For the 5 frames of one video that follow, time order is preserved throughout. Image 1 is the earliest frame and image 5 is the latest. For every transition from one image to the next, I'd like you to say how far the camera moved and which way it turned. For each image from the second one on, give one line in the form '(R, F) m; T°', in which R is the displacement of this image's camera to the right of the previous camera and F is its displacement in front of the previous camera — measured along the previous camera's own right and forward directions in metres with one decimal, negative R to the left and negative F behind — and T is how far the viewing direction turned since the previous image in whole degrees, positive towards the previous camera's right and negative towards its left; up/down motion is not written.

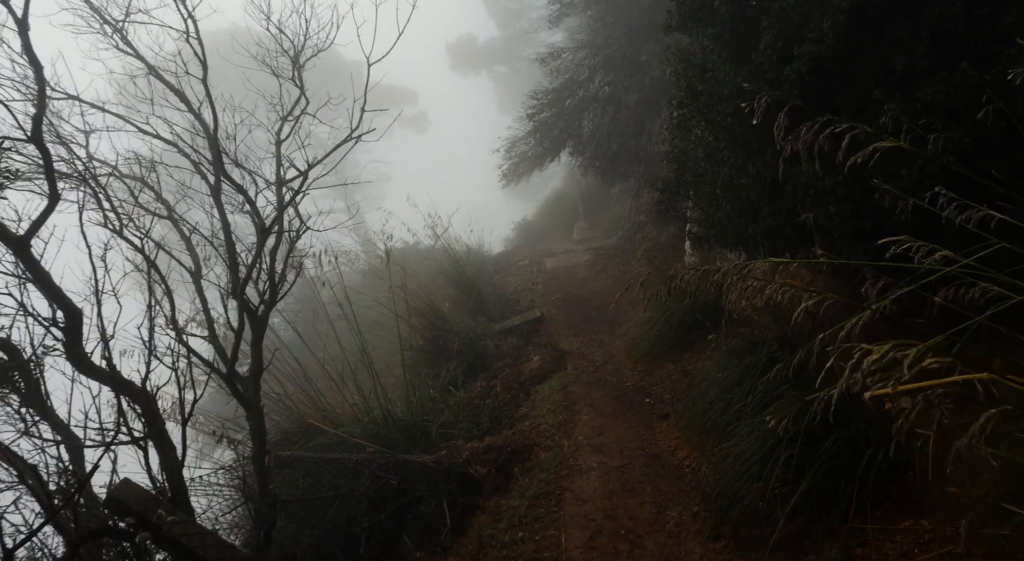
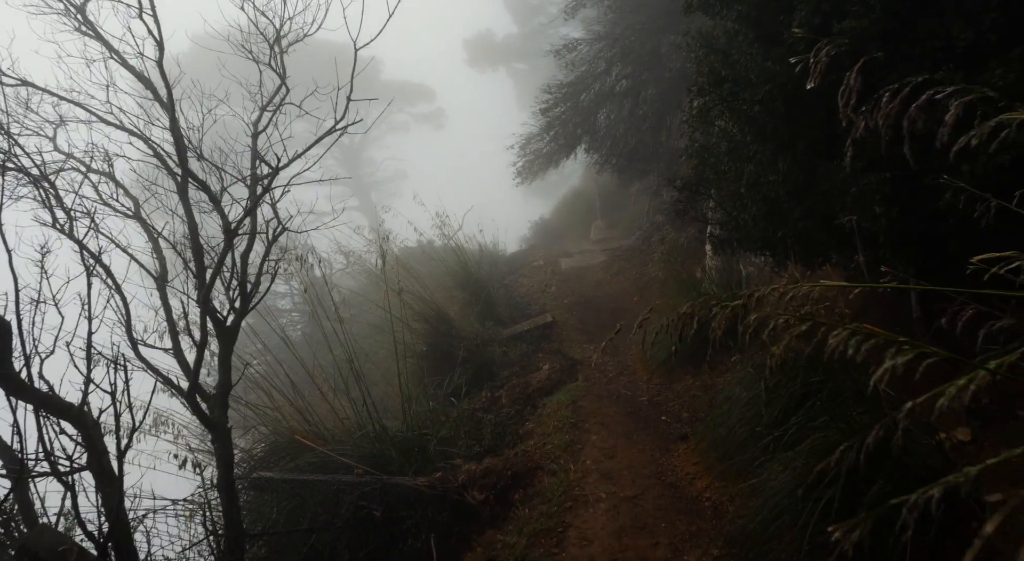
(+0.1, +0.5) m; -2°
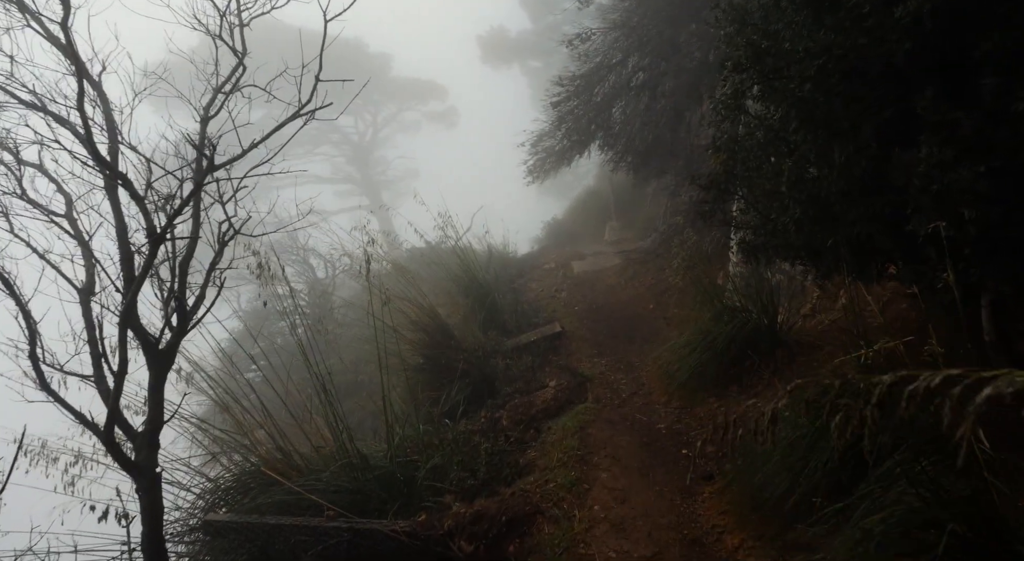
(+0.1, +0.7) m; -1°
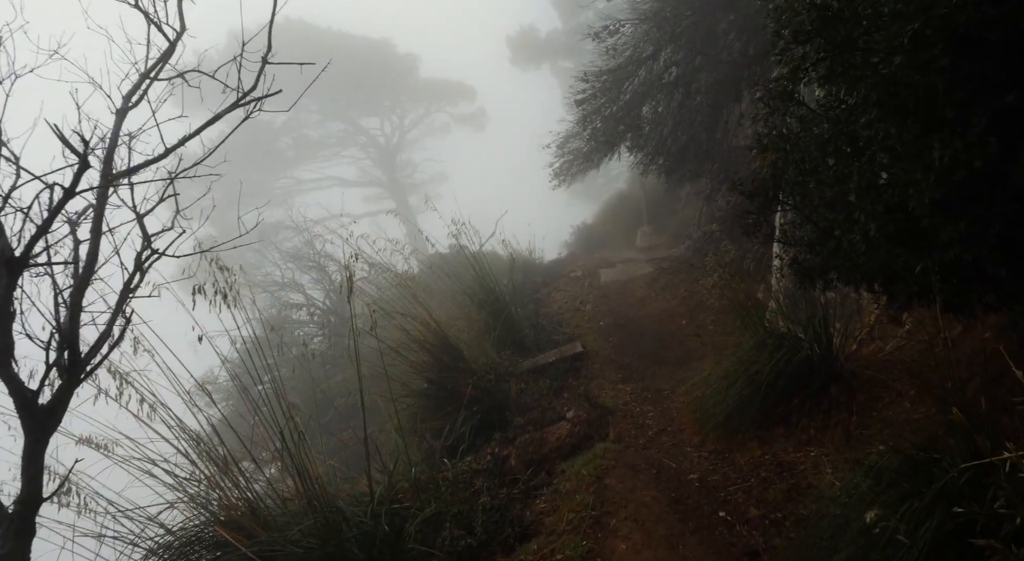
(+0.2, +0.8) m; -3°
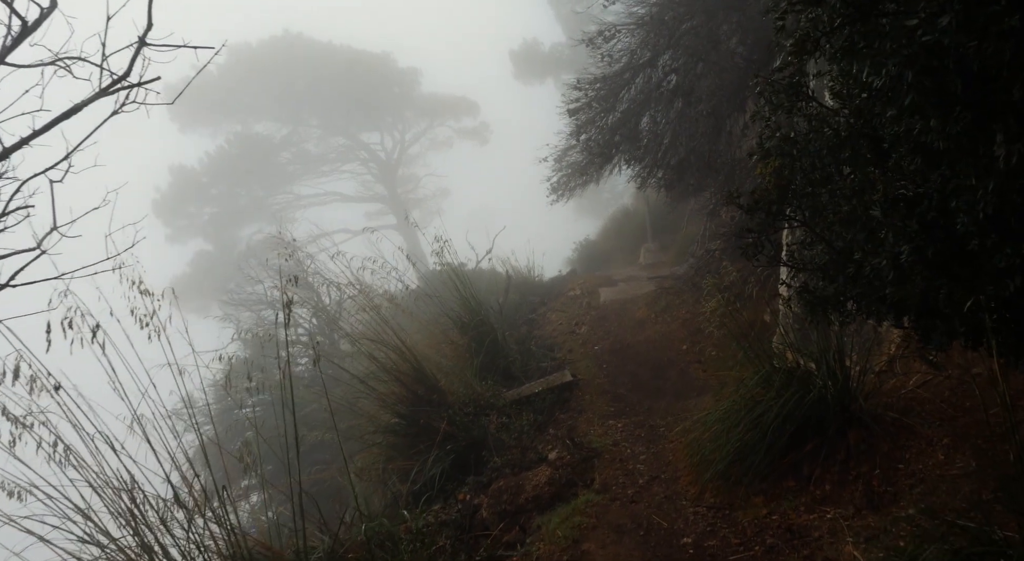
(+0.2, +0.6) m; -1°
